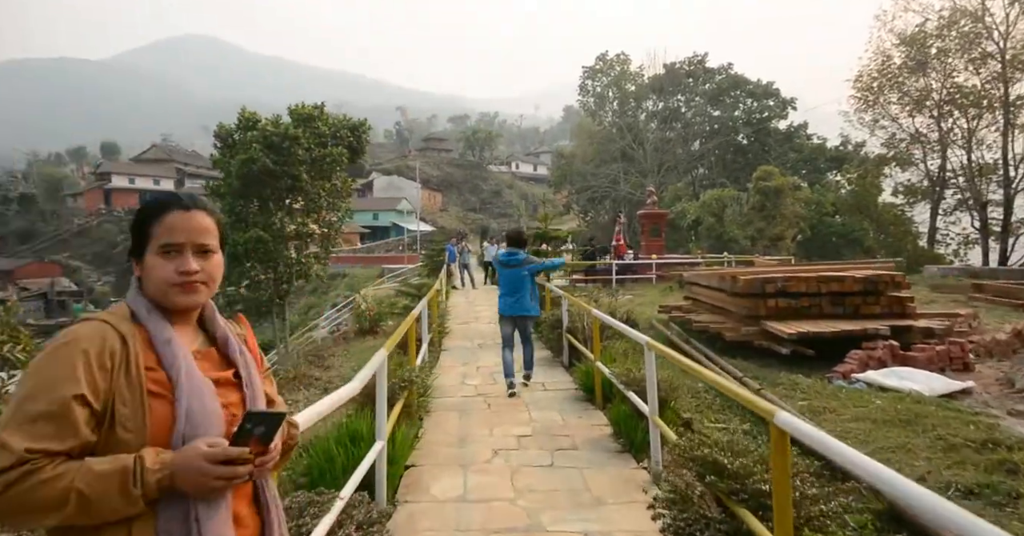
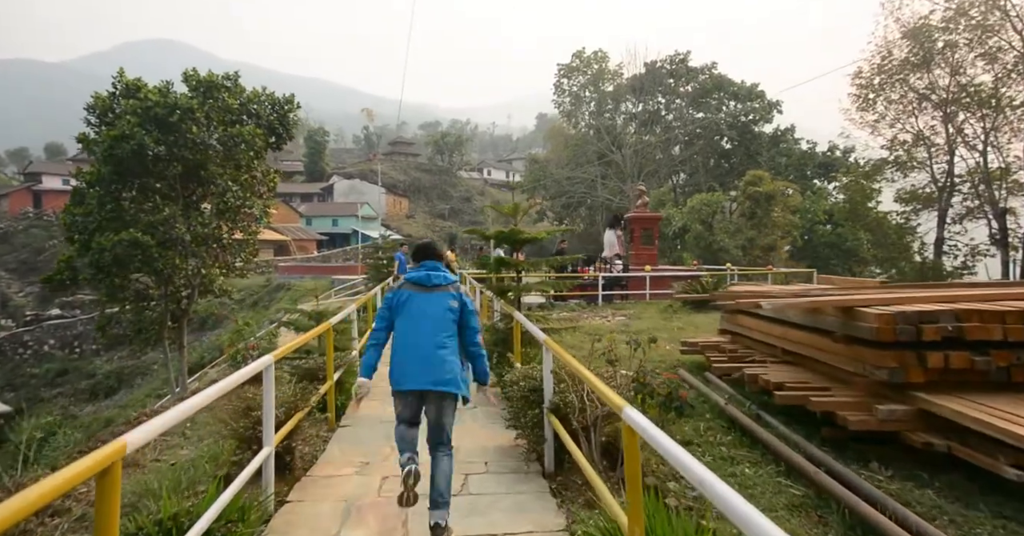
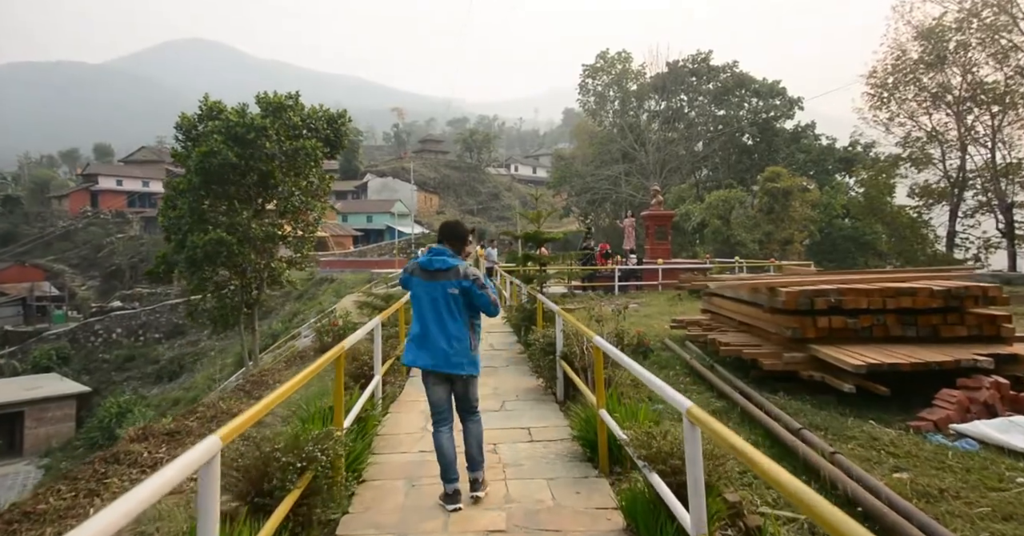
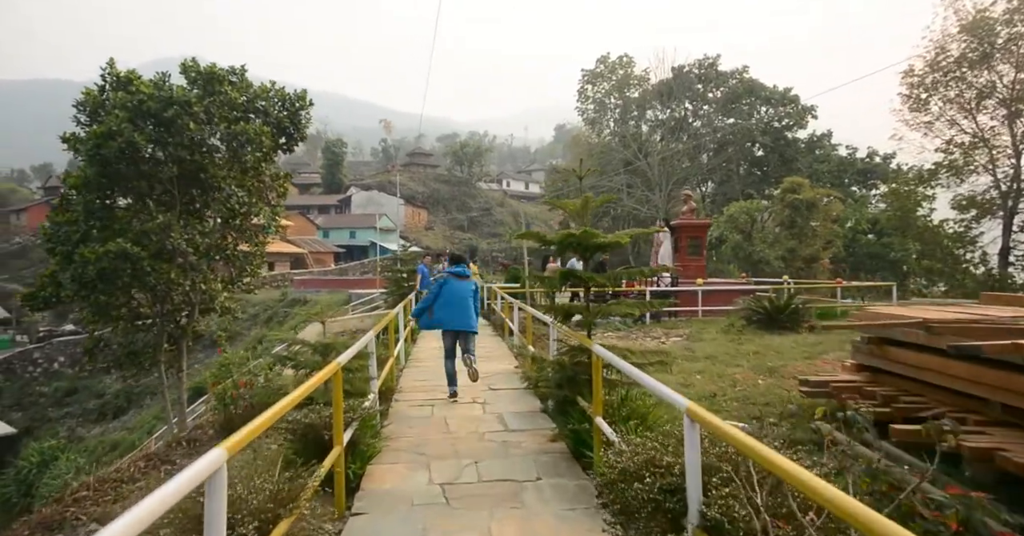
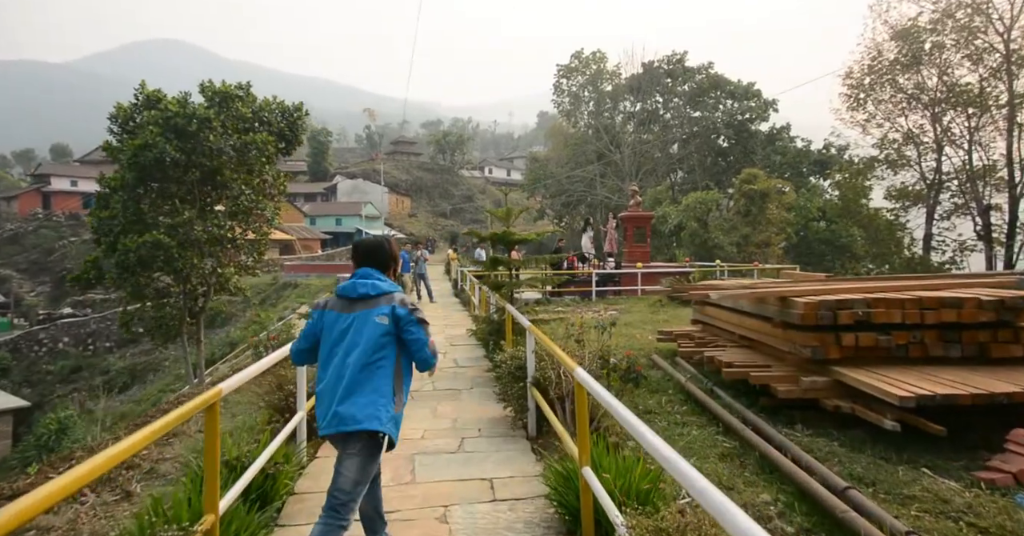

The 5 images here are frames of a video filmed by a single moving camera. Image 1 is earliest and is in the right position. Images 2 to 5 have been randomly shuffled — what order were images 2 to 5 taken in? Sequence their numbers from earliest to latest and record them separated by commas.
3, 5, 2, 4
